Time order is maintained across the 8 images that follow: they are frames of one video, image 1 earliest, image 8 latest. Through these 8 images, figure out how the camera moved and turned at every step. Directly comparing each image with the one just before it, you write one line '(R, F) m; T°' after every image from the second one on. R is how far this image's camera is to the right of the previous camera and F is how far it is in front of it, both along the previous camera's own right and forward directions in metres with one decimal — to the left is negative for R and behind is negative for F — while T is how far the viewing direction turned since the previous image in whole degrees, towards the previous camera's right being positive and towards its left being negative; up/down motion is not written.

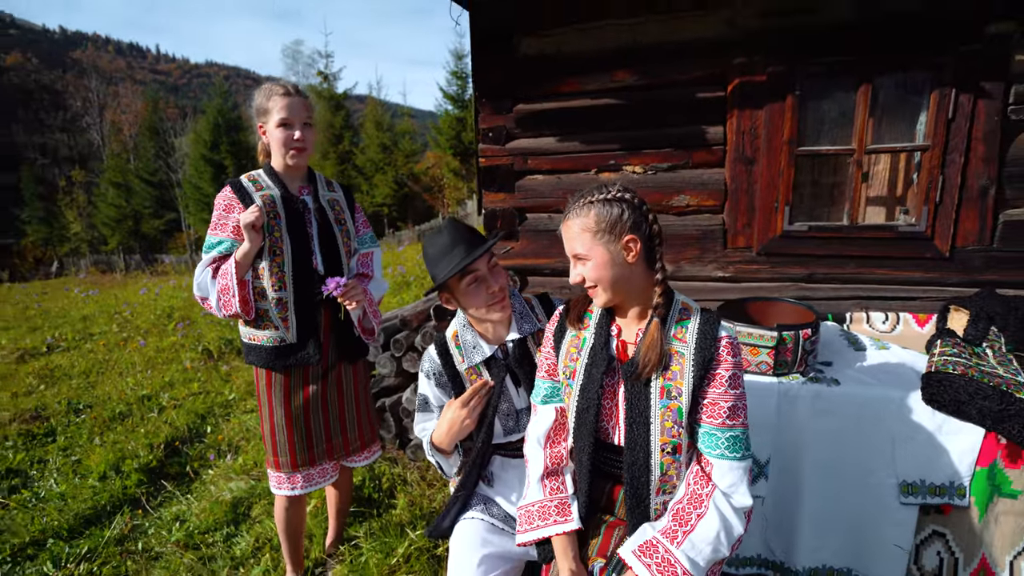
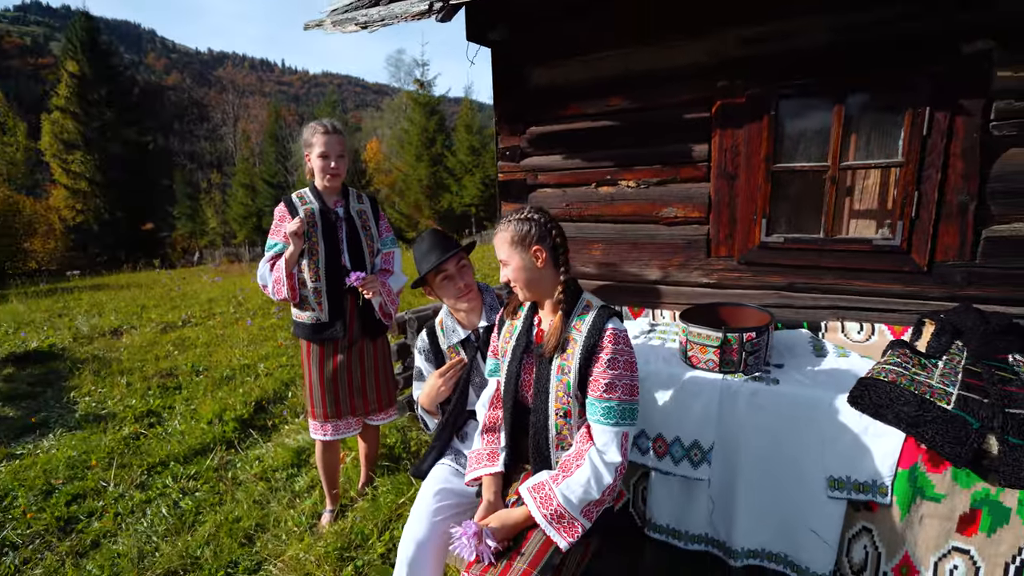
(+0.5, -0.4) m; -10°
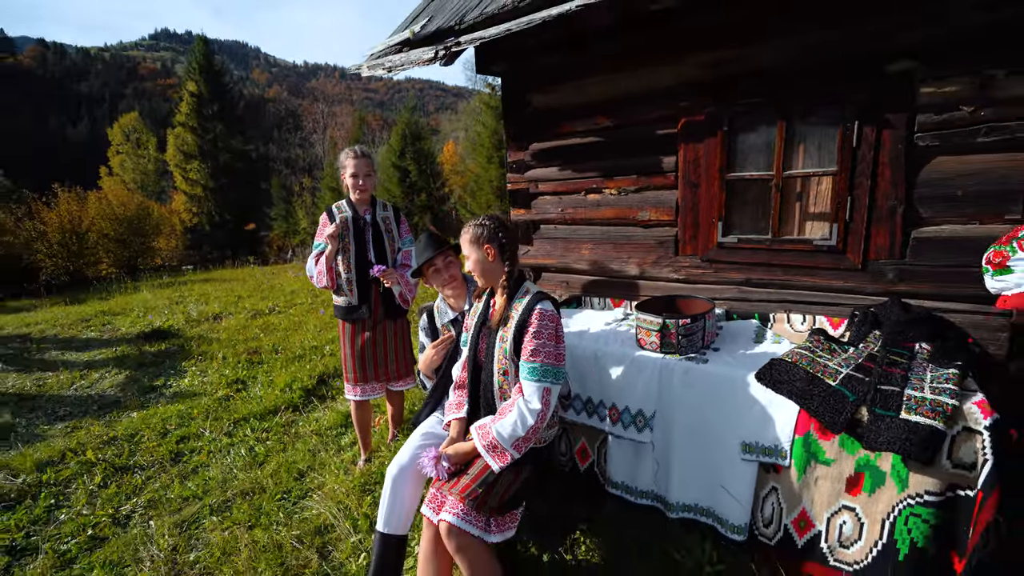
(+0.5, -0.5) m; -9°
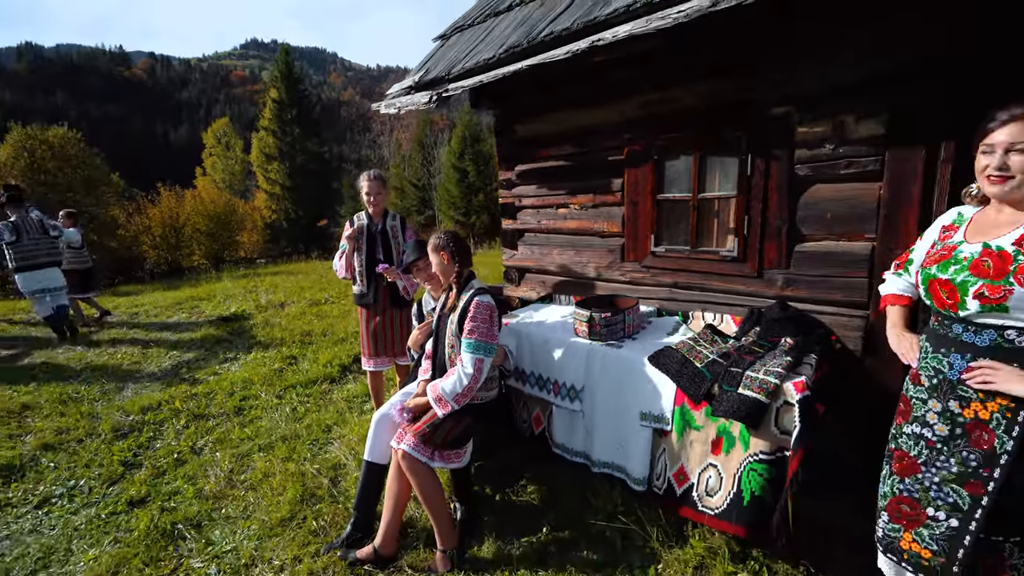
(+0.7, -0.7) m; -7°
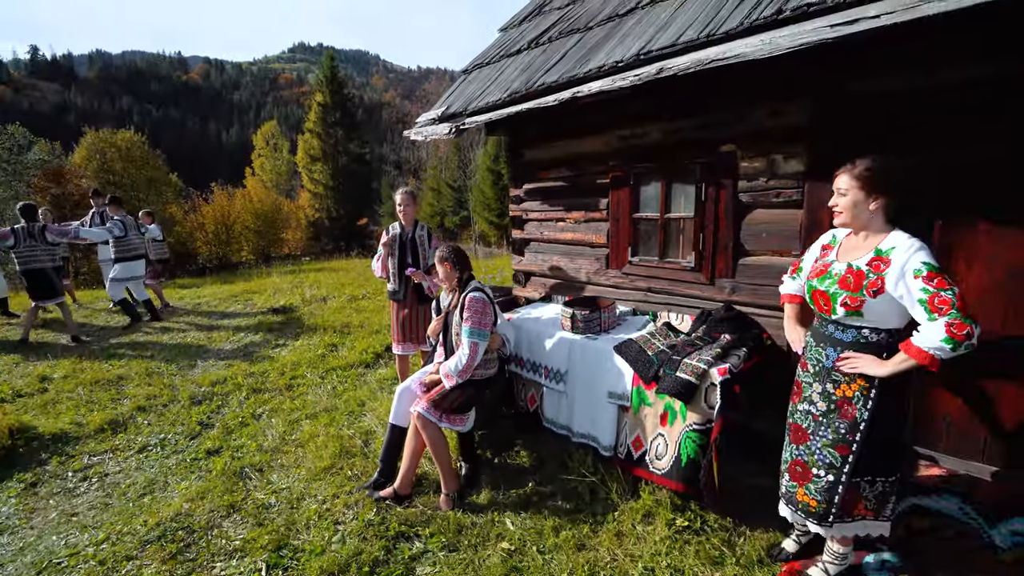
(+0.3, -0.7) m; -4°
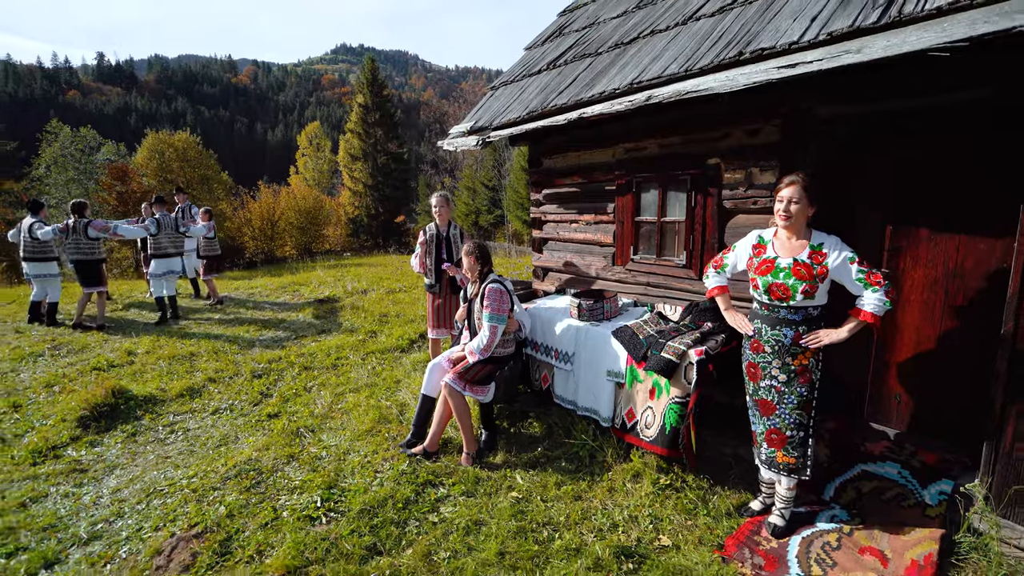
(+0.2, -0.6) m; -4°
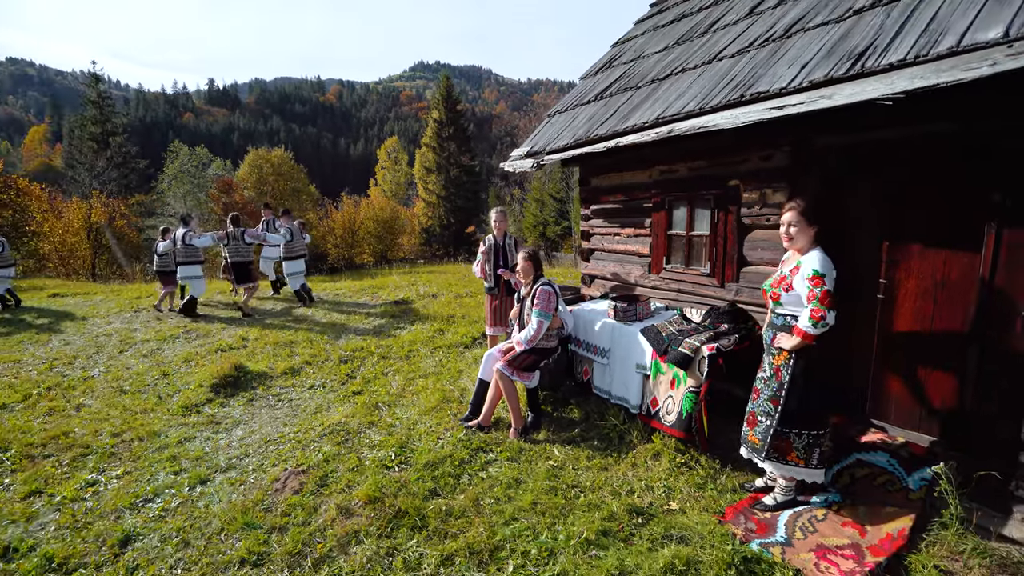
(+0.2, -0.8) m; -8°
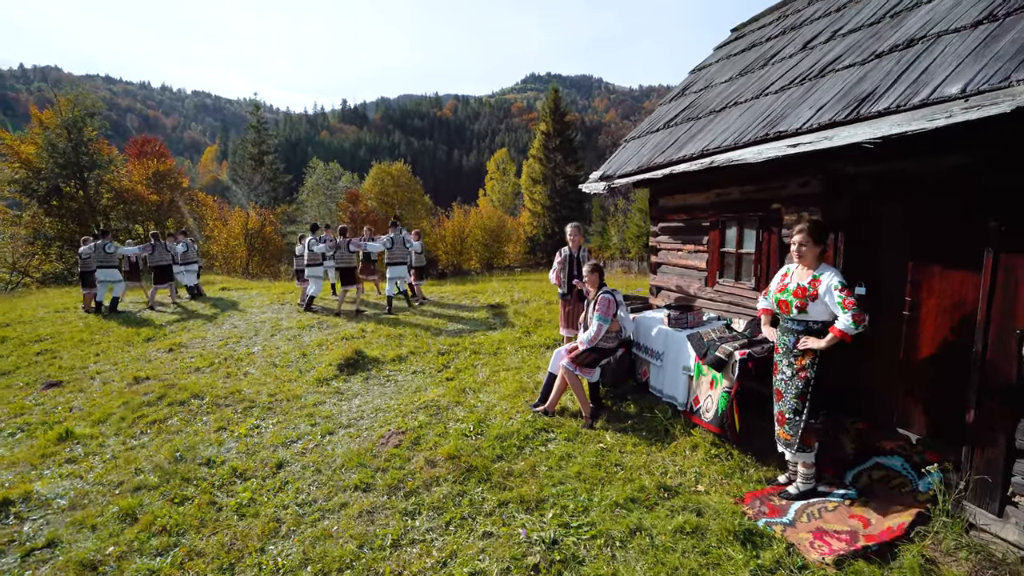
(+0.5, -0.9) m; -12°
